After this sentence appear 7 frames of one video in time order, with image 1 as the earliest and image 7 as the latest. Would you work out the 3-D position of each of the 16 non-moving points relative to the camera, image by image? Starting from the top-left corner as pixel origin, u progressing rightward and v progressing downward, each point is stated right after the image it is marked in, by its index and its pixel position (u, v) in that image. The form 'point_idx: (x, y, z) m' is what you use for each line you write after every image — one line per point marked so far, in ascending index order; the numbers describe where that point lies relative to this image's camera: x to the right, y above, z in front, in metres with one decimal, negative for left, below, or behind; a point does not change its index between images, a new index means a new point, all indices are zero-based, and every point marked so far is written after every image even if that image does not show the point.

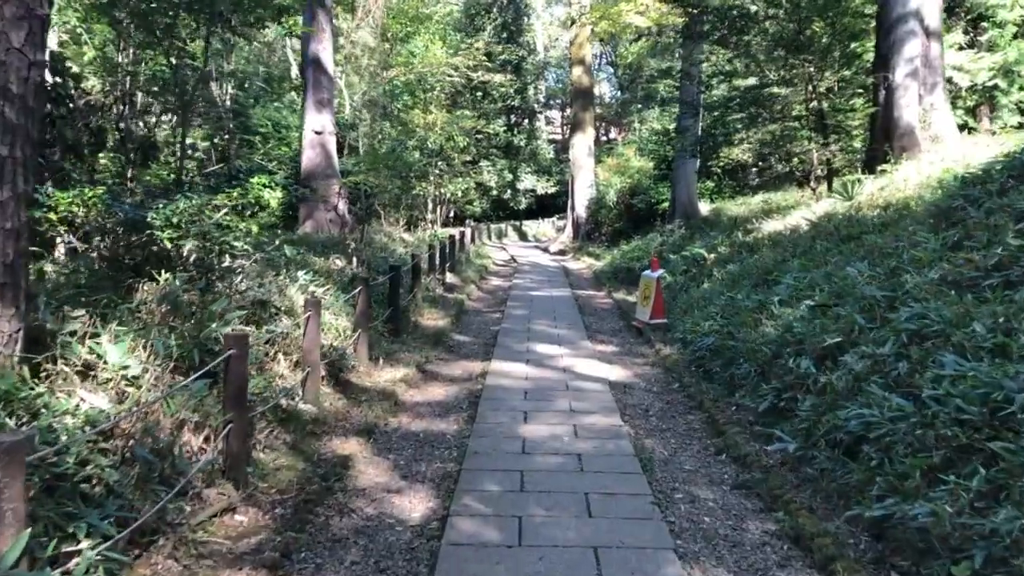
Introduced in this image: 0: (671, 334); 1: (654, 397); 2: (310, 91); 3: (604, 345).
0: (+1.4, -0.4, +7.8) m
1: (+1.0, -0.8, +5.9) m
2: (-2.8, +2.8, +12.2) m
3: (+0.9, -0.5, +8.2) m
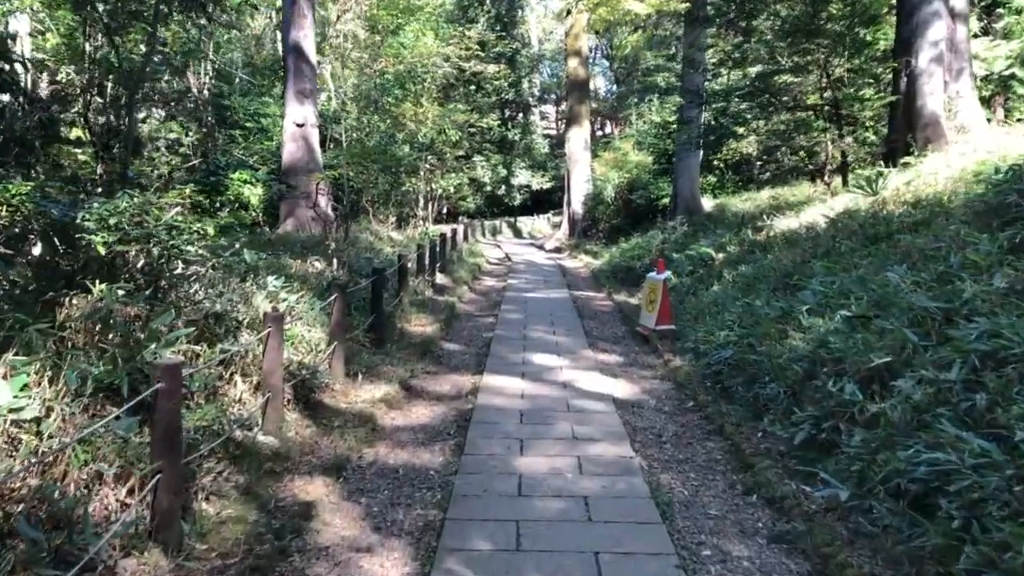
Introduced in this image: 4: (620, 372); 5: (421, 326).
0: (+1.4, -0.5, +7.2) m
1: (+0.9, -0.8, +5.3) m
2: (-2.9, +2.7, +11.4) m
3: (+0.8, -0.6, +7.6) m
4: (+0.8, -0.7, +6.8) m
5: (-0.9, -0.4, +8.5) m
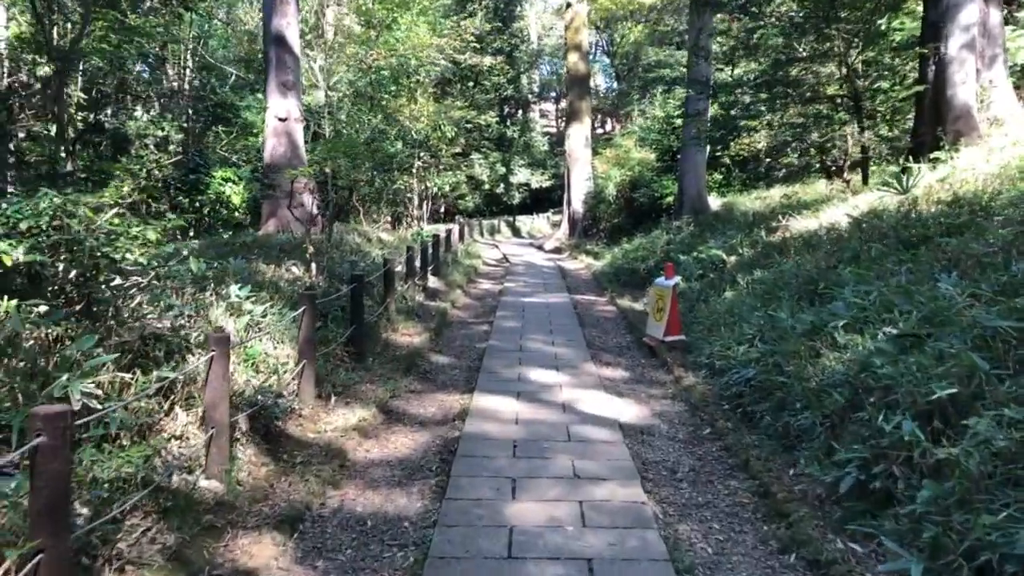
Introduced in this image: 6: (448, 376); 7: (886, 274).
0: (+1.3, -0.5, +6.5) m
1: (+0.9, -0.9, +4.6) m
2: (-3.0, +2.7, +10.8) m
3: (+0.8, -0.6, +6.9) m
4: (+0.8, -0.7, +6.1) m
5: (-0.9, -0.4, +7.8) m
6: (-0.5, -0.7, +6.6) m
7: (+2.3, +0.1, +5.4) m
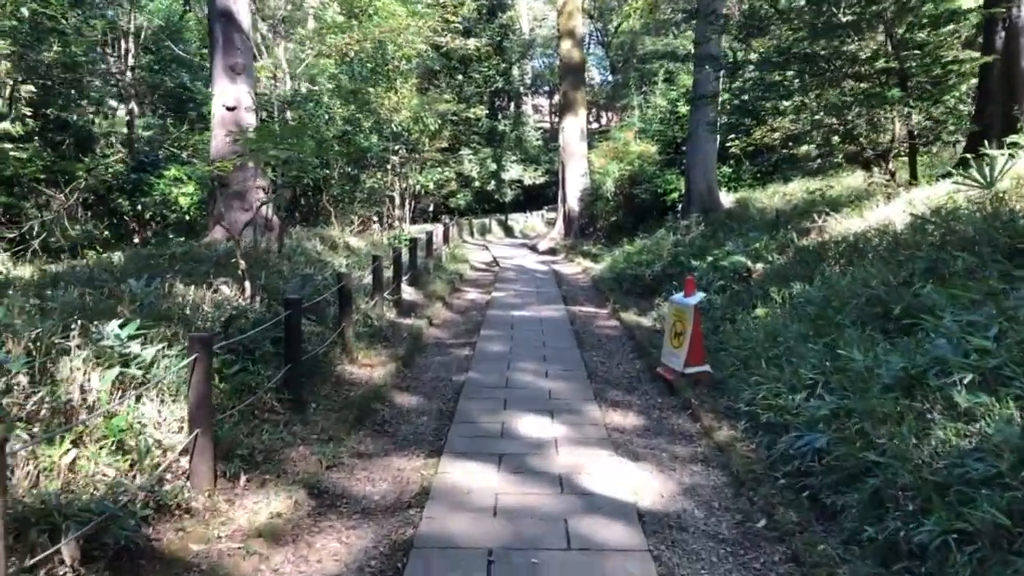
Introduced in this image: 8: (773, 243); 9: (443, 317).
0: (+1.2, -0.6, +5.0) m
1: (+0.8, -1.0, +3.2) m
2: (-3.1, +2.5, +9.3) m
3: (+0.7, -0.8, +5.5) m
4: (+0.7, -0.9, +4.7) m
5: (-1.0, -0.6, +6.4) m
6: (-0.6, -0.8, +5.2) m
7: (+2.2, 0.0, +3.9) m
8: (+2.5, +0.4, +8.3) m
9: (-0.7, -0.3, +9.4) m
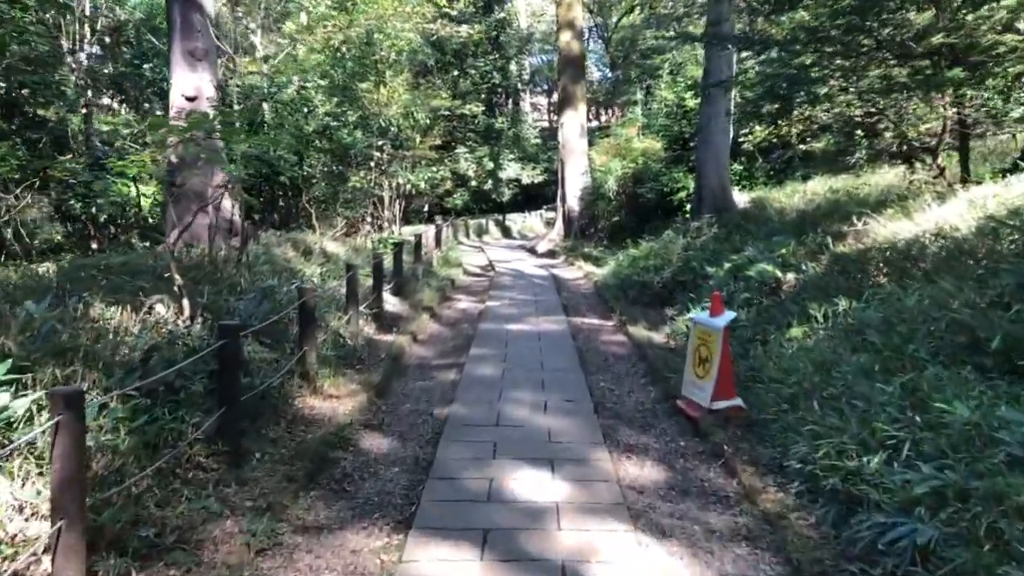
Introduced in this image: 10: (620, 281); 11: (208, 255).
0: (+1.2, -0.8, +4.0) m
1: (+0.8, -1.1, +2.2) m
2: (-3.2, +2.4, +8.3) m
3: (+0.6, -0.9, +4.4) m
4: (+0.6, -1.0, +3.7) m
5: (-1.1, -0.7, +5.4) m
6: (-0.6, -0.9, +4.2) m
7: (+2.2, -0.1, +2.9) m
8: (+2.4, +0.3, +7.3) m
9: (-0.8, -0.4, +8.4) m
10: (+1.4, +0.1, +10.9) m
11: (-2.4, +0.2, +6.8) m
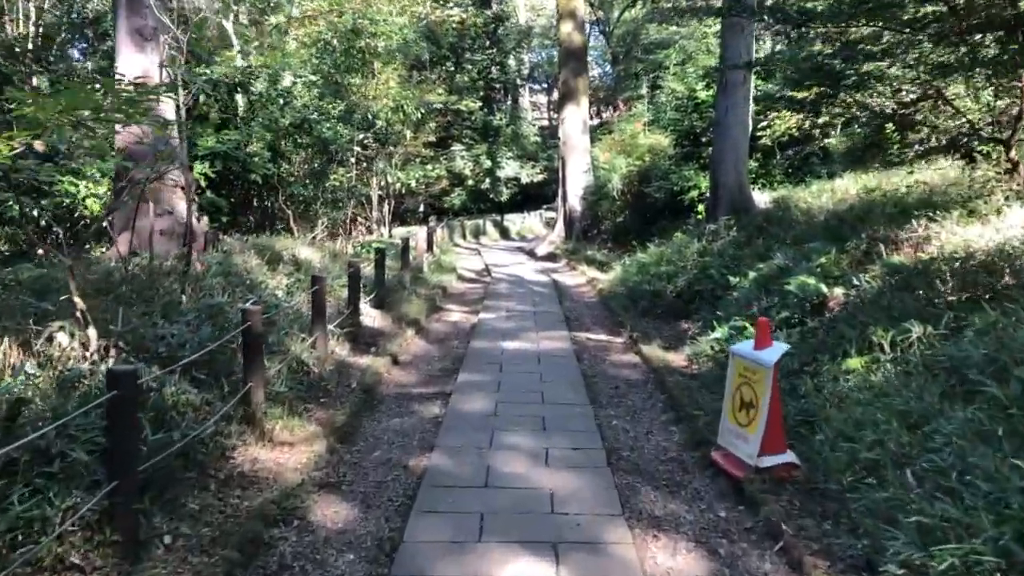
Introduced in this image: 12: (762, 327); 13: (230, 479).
0: (+1.2, -0.9, +3.0) m
1: (+0.7, -1.2, +1.1) m
2: (-3.2, +2.3, +7.2) m
3: (+0.6, -1.0, +3.4) m
4: (+0.6, -1.1, +2.6) m
5: (-1.1, -0.8, +4.3) m
6: (-0.7, -1.0, +3.1) m
7: (+2.1, -0.3, +1.9) m
8: (+2.4, +0.2, +6.2) m
9: (-0.8, -0.5, +7.4) m
10: (+1.3, 0.0, +9.8) m
11: (-2.4, +0.1, +5.7) m
12: (+1.1, -0.2, +3.9) m
13: (-1.2, -0.8, +3.9) m
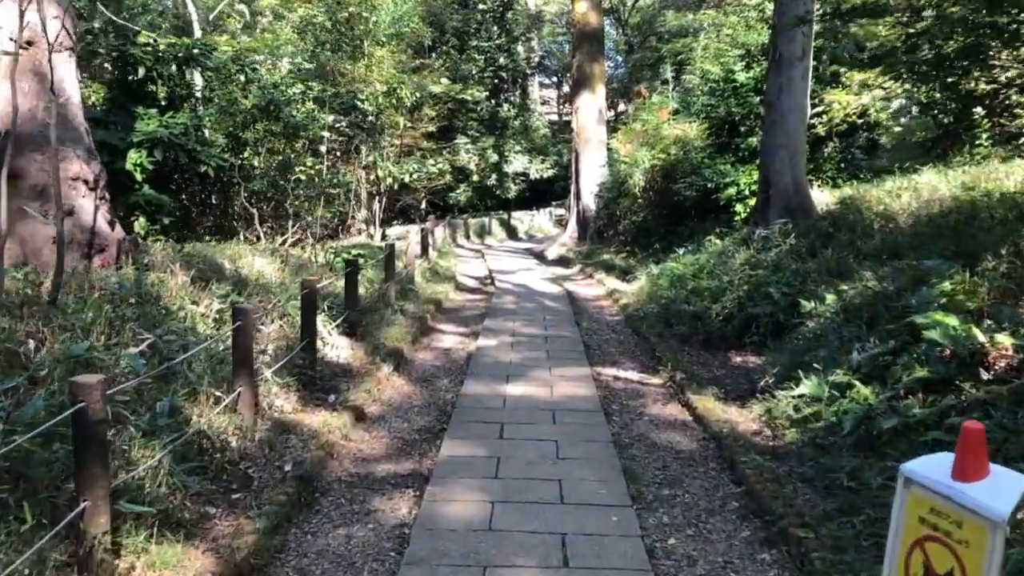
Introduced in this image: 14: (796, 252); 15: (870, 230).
0: (+1.1, -1.1, +1.2) m
1: (+0.7, -1.4, -0.7) m
2: (-3.2, +2.1, +5.5) m
3: (+0.6, -1.2, +1.6) m
4: (+0.6, -1.3, +0.8) m
5: (-1.1, -1.0, +2.6) m
6: (-0.7, -1.2, +1.4) m
7: (+2.1, -0.5, +0.1) m
8: (+2.4, 0.0, +4.4) m
9: (-0.8, -0.7, +5.6) m
10: (+1.4, -0.2, +8.0) m
11: (-2.4, 0.0, +4.0) m
12: (+1.1, -0.4, +2.1) m
13: (-1.2, -1.0, +2.1) m
14: (+2.4, +0.3, +7.3) m
15: (+2.9, +0.5, +7.1) m
